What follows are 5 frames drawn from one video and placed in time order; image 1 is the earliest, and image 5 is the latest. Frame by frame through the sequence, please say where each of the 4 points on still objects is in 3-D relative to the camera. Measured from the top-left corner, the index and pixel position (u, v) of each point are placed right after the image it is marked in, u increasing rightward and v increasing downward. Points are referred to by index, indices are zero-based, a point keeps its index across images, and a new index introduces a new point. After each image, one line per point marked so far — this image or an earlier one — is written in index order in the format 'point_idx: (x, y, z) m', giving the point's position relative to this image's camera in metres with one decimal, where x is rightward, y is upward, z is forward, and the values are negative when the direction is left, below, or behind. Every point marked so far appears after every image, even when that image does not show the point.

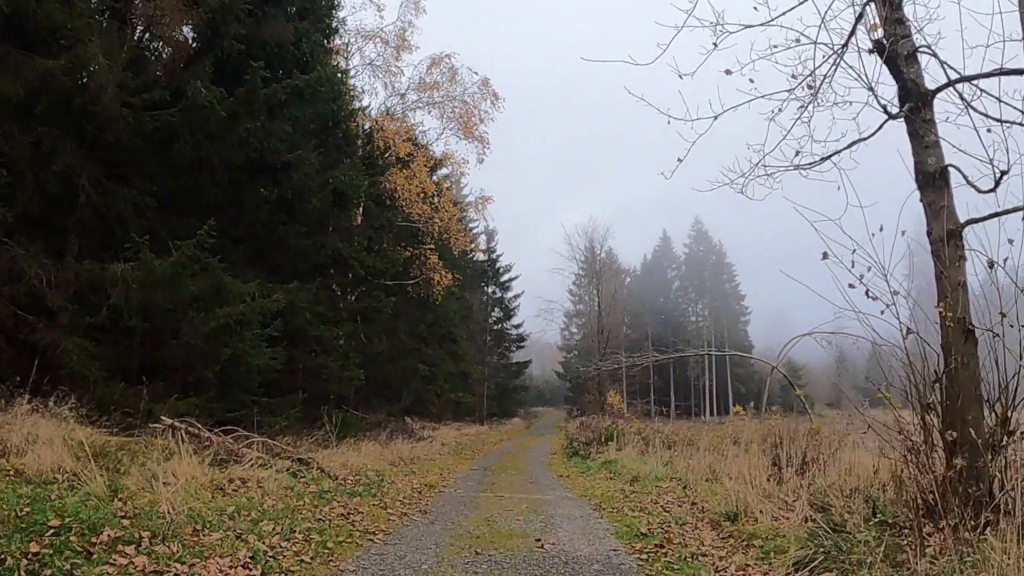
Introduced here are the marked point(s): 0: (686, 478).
0: (+2.5, -2.7, +9.3) m
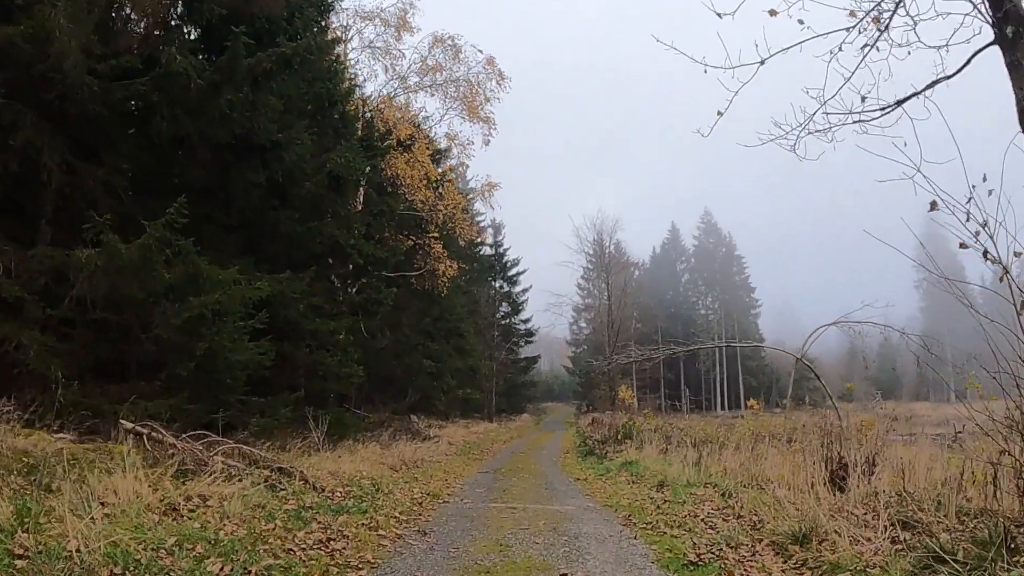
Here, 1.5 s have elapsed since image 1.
0: (+2.7, -2.5, +8.2) m
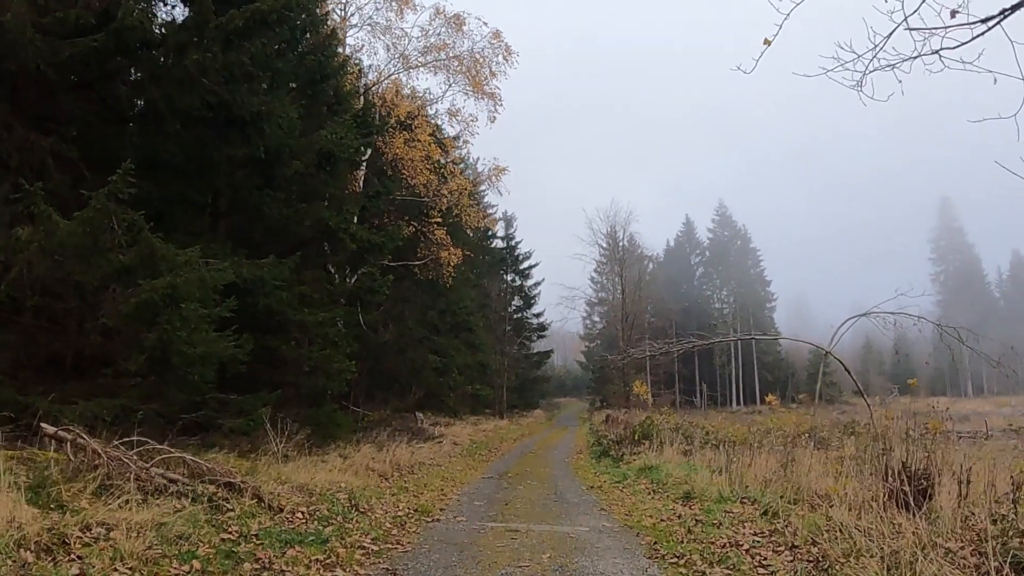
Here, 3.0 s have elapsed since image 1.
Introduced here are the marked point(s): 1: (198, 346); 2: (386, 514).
0: (+2.7, -2.3, +7.0) m
1: (-3.7, -0.7, +7.5) m
2: (-1.2, -2.2, +6.4) m
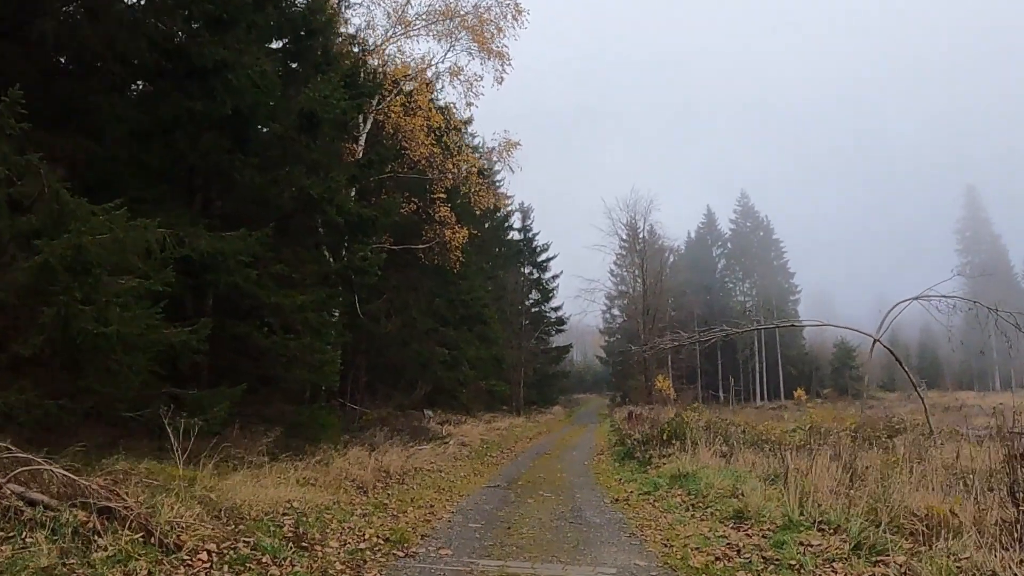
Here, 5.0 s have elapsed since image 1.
0: (+2.7, -1.9, +5.3) m
1: (-3.7, -0.4, +6.0) m
2: (-1.2, -1.9, +4.8) m
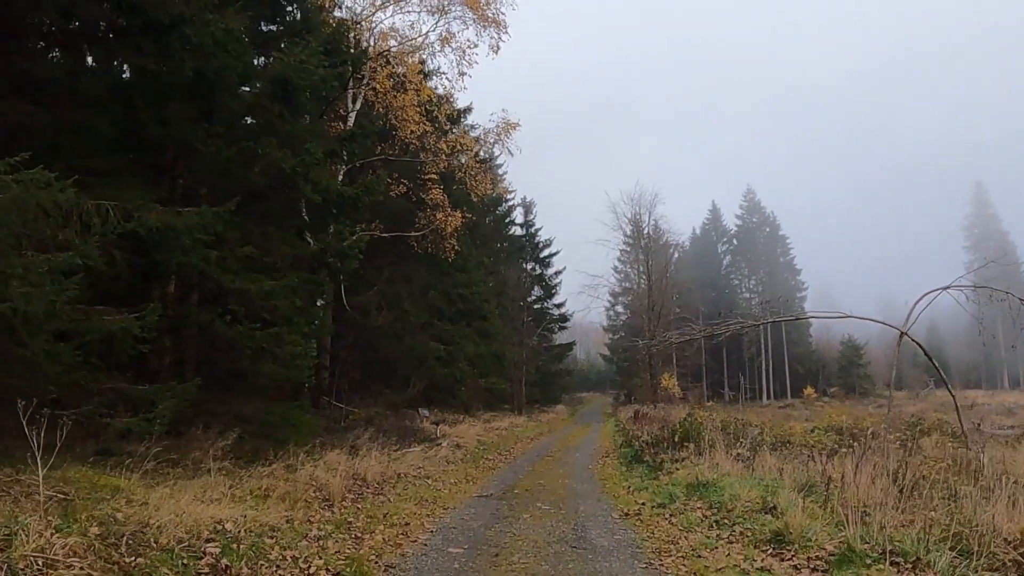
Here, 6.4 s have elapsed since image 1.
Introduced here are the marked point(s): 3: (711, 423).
0: (+2.6, -1.7, +4.1) m
1: (-3.8, -0.1, +4.9) m
2: (-1.3, -1.7, +3.7) m
3: (+3.8, -2.6, +12.2) m
